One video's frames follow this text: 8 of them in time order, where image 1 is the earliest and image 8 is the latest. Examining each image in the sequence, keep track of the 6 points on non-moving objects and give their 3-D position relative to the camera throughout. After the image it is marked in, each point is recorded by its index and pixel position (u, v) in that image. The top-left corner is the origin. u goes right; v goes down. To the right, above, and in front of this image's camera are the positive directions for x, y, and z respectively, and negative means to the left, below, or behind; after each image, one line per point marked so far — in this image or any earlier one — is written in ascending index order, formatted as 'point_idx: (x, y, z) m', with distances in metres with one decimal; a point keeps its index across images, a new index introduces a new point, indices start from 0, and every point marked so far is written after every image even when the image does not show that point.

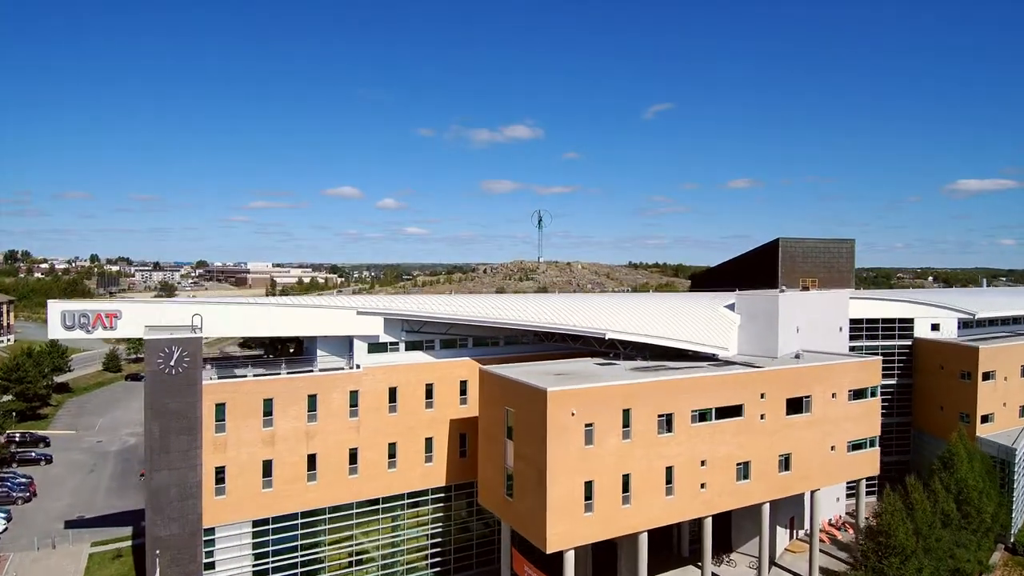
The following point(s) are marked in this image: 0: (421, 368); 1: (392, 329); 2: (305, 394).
0: (-2.9, -2.5, +19.5) m
1: (-3.9, -1.3, +19.7) m
2: (-6.1, -3.1, +18.1) m
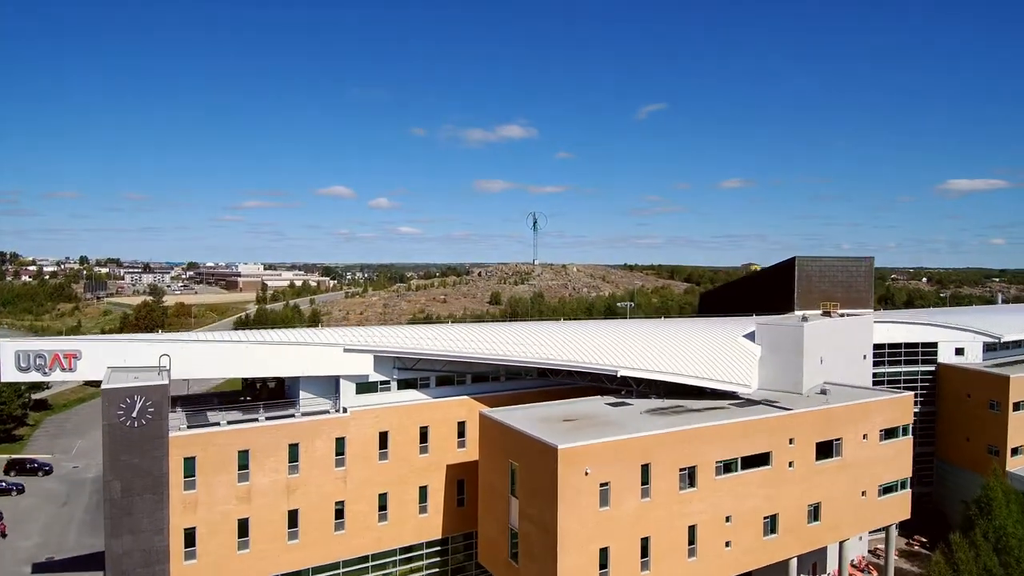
0: (-2.8, -3.5, +17.7) m
1: (-3.8, -2.3, +17.9) m
2: (-6.0, -4.1, +16.3) m
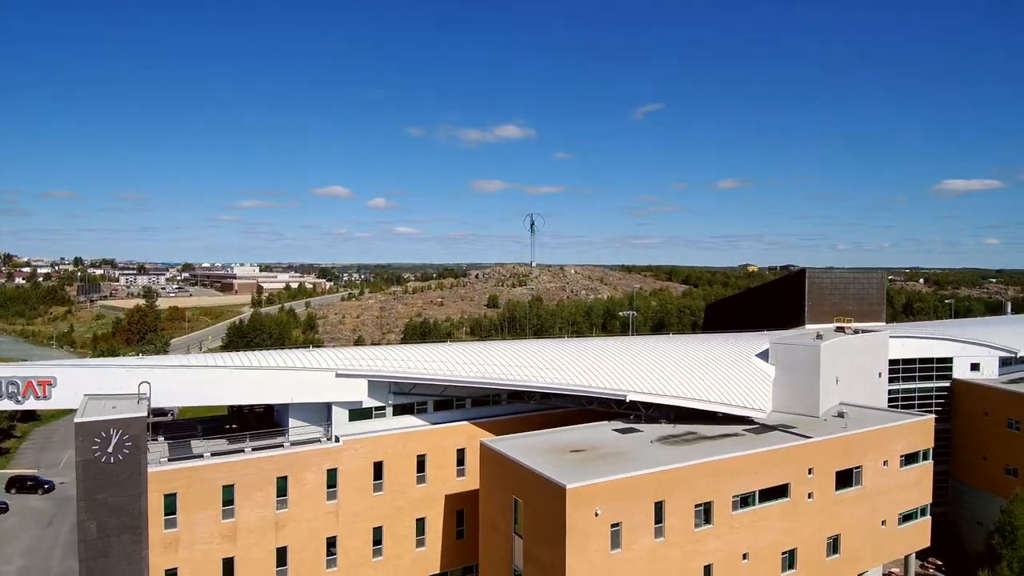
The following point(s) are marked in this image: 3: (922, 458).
0: (-2.7, -4.1, +16.7) m
1: (-3.7, -2.9, +16.9) m
2: (-5.9, -4.7, +15.3) m
3: (+13.0, -5.4, +19.3) m
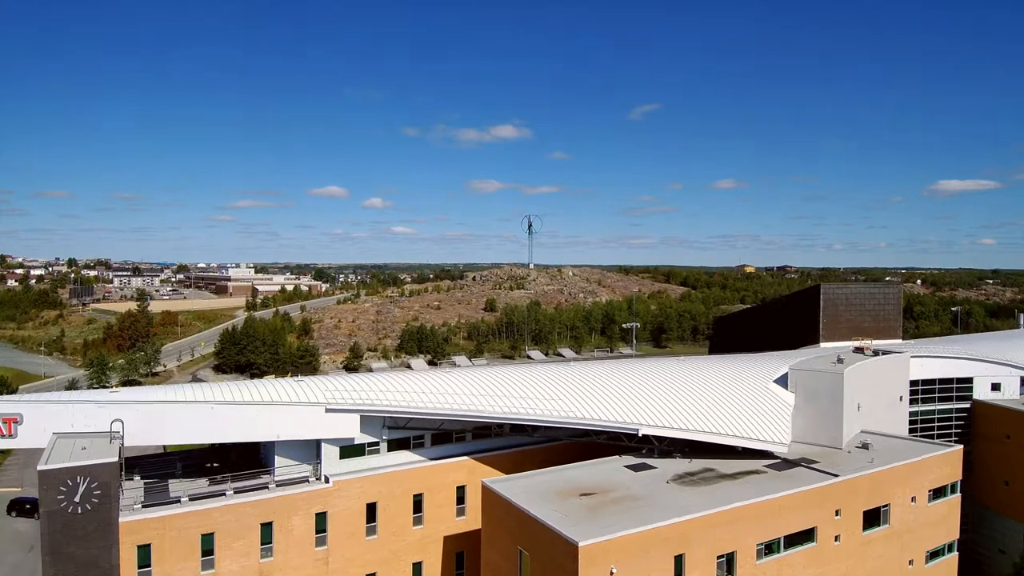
0: (-2.6, -4.8, +15.5) m
1: (-3.6, -3.6, +15.7) m
2: (-5.8, -5.4, +14.0) m
3: (+13.1, -6.1, +18.2) m
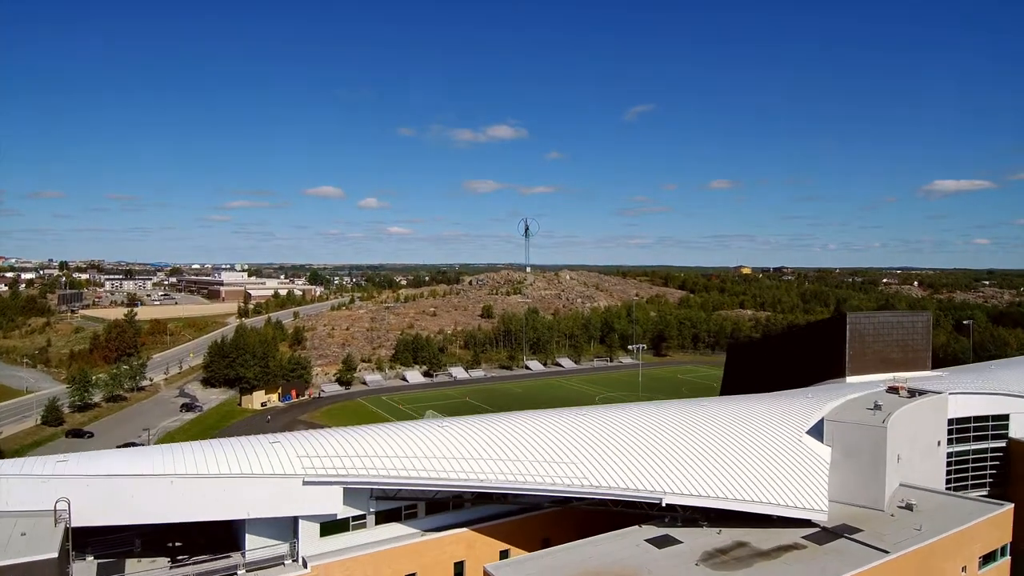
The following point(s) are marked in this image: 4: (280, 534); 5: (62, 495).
0: (-2.5, -5.9, +13.6) m
1: (-3.5, -4.7, +13.8) m
2: (-5.7, -6.5, +12.1) m
3: (+13.2, -7.2, +16.4) m
4: (-5.1, -5.4, +13.6) m
5: (-9.2, -4.2, +12.6) m
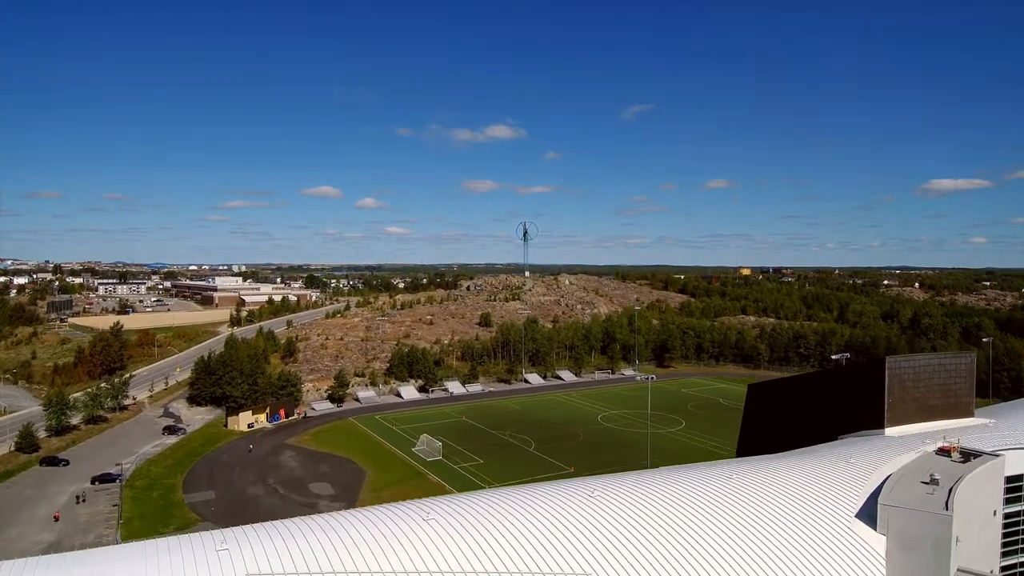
0: (-2.5, -7.4, +11.0) m
1: (-3.5, -6.2, +11.2) m
2: (-5.7, -8.0, +9.5) m
3: (+13.1, -8.6, +13.9) m
4: (-5.1, -6.9, +11.1) m
5: (-9.3, -5.6, +10.0) m
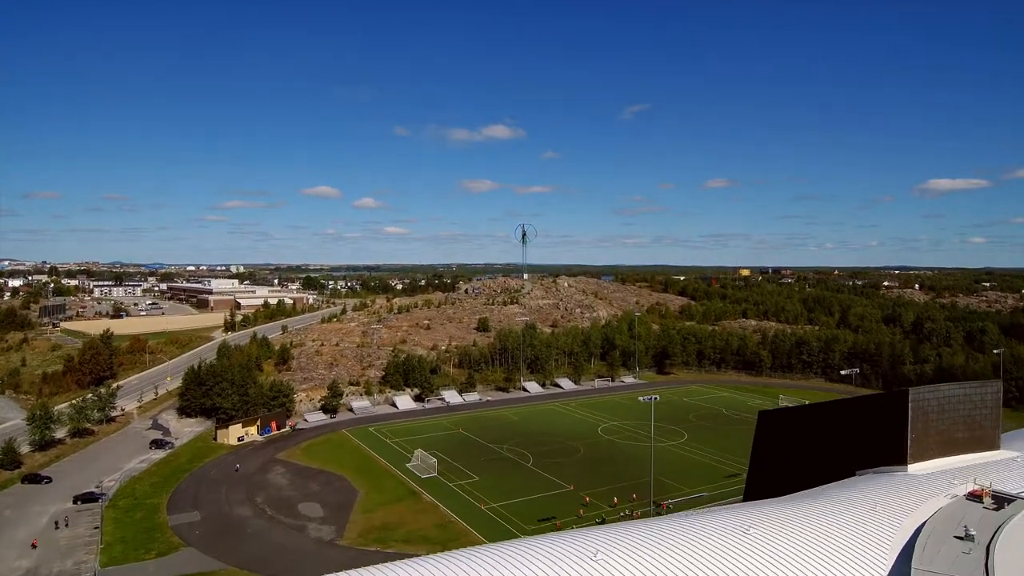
0: (-2.7, -8.2, +9.5) m
1: (-3.7, -7.0, +9.7) m
2: (-5.9, -8.8, +8.0) m
3: (+13.0, -9.4, +12.4) m
4: (-5.3, -7.7, +9.6) m
5: (-9.4, -6.5, +8.5) m
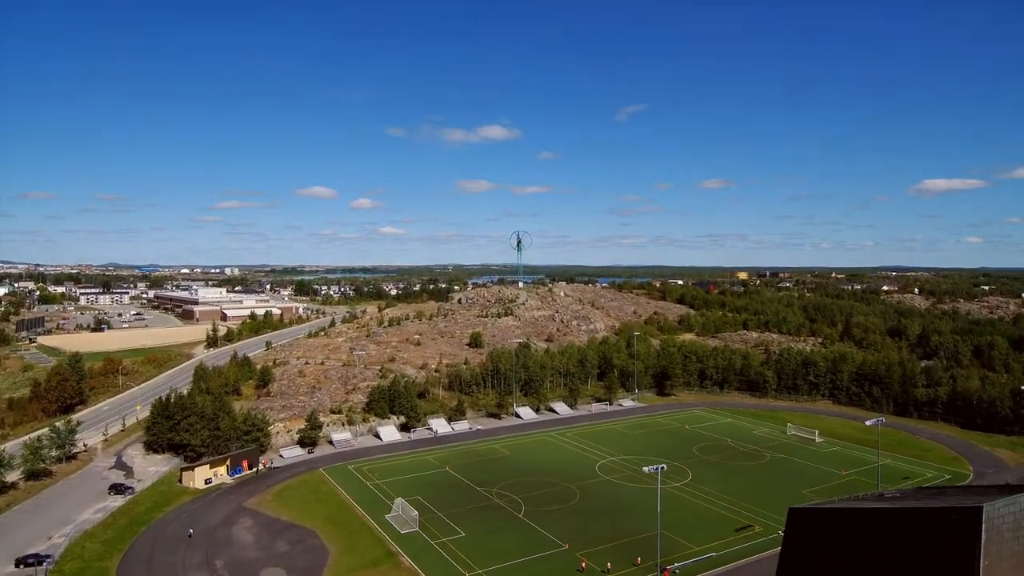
0: (-3.2, -10.6, +5.5) m
1: (-4.2, -9.4, +5.7) m
2: (-6.4, -11.2, +4.0) m
3: (+12.4, -11.8, +8.5) m
4: (-5.8, -10.1, +5.5) m
5: (-10.0, -8.9, +4.4) m
